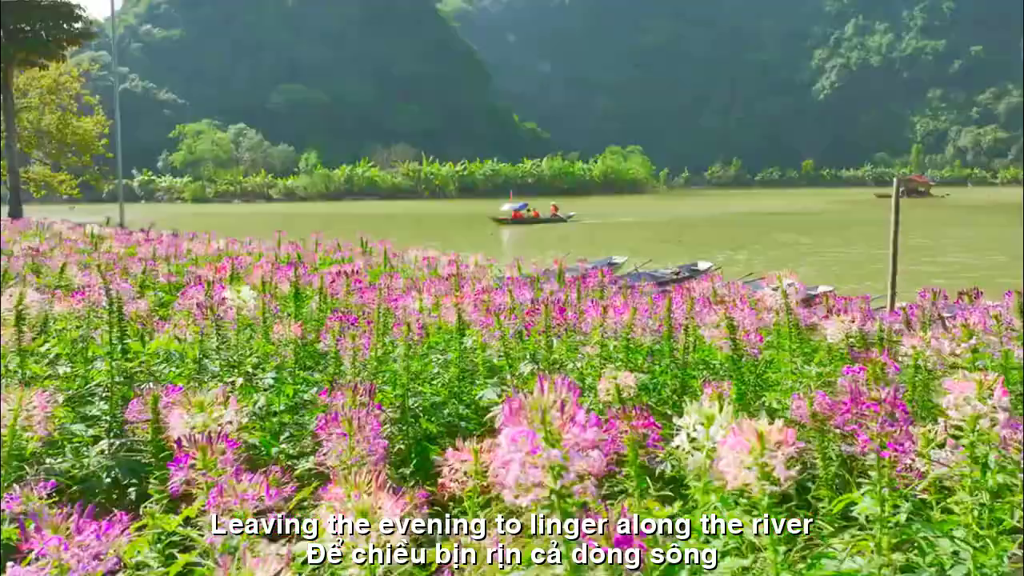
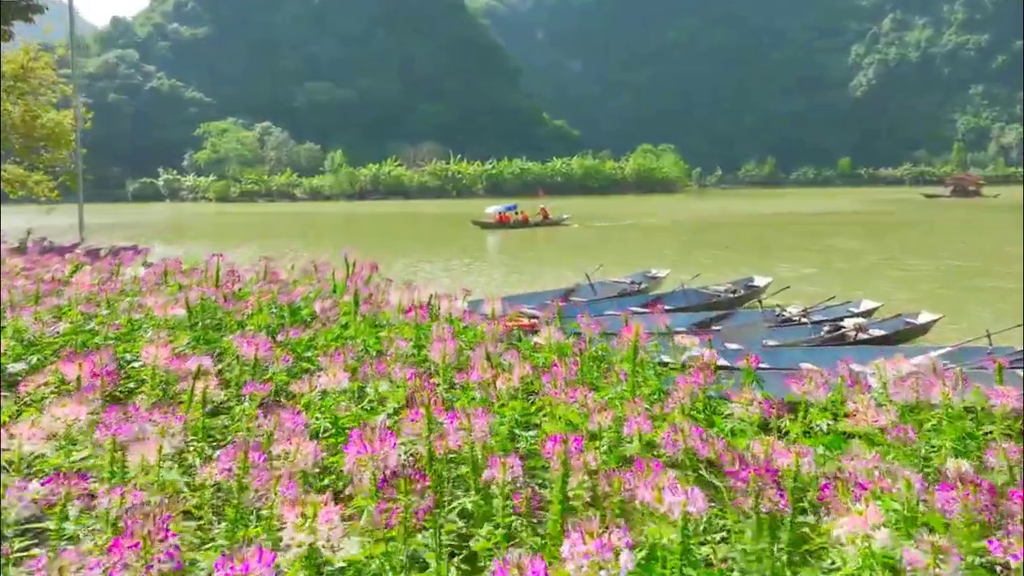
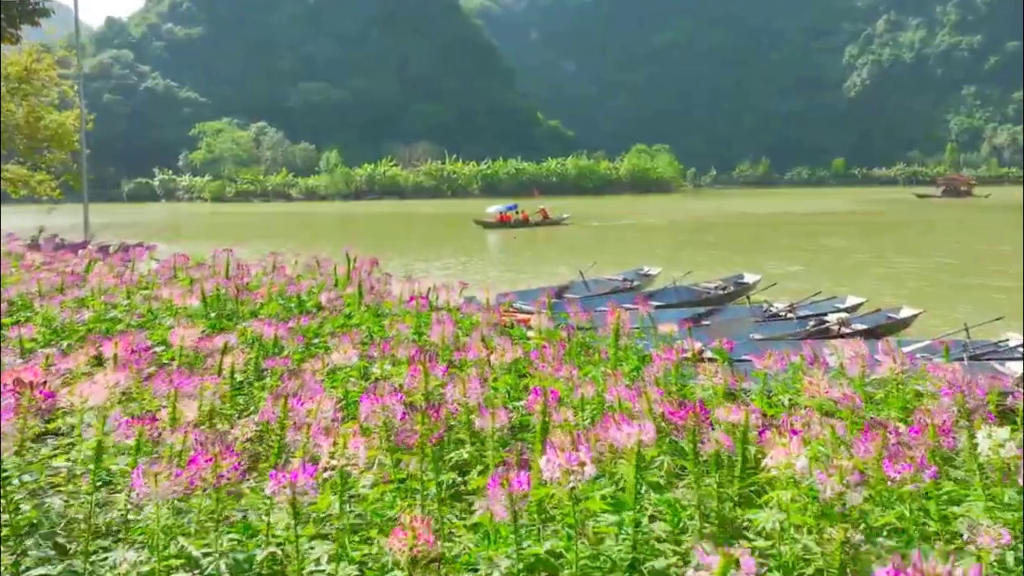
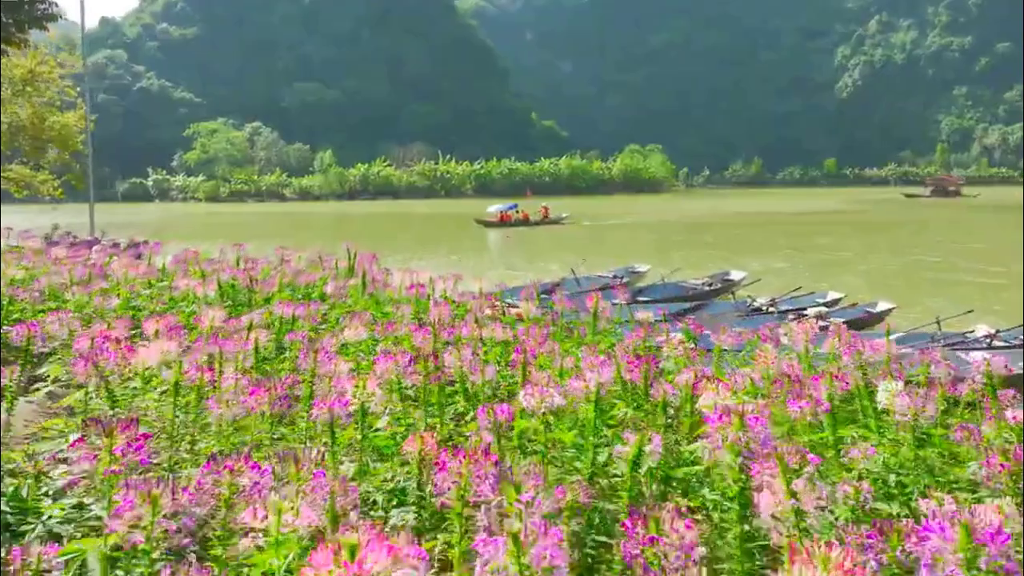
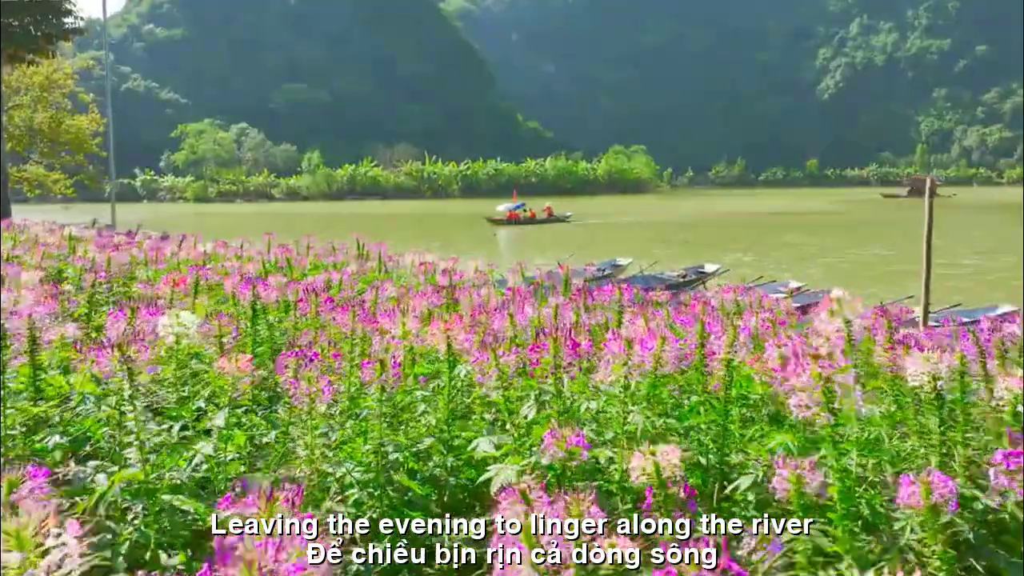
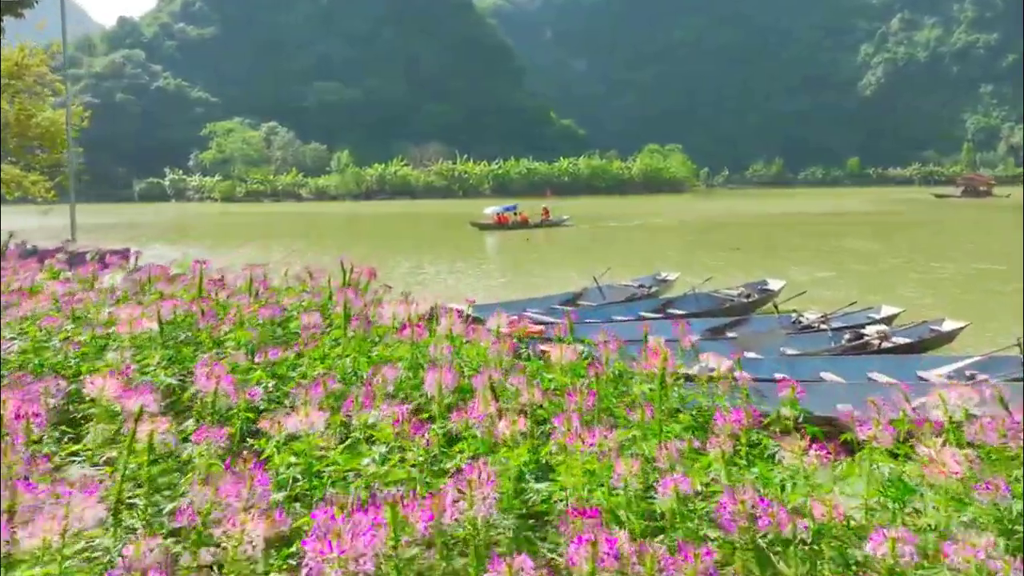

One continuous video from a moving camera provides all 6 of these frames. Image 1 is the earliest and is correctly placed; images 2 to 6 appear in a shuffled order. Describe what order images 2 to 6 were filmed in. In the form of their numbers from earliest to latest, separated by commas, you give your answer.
5, 4, 3, 2, 6
